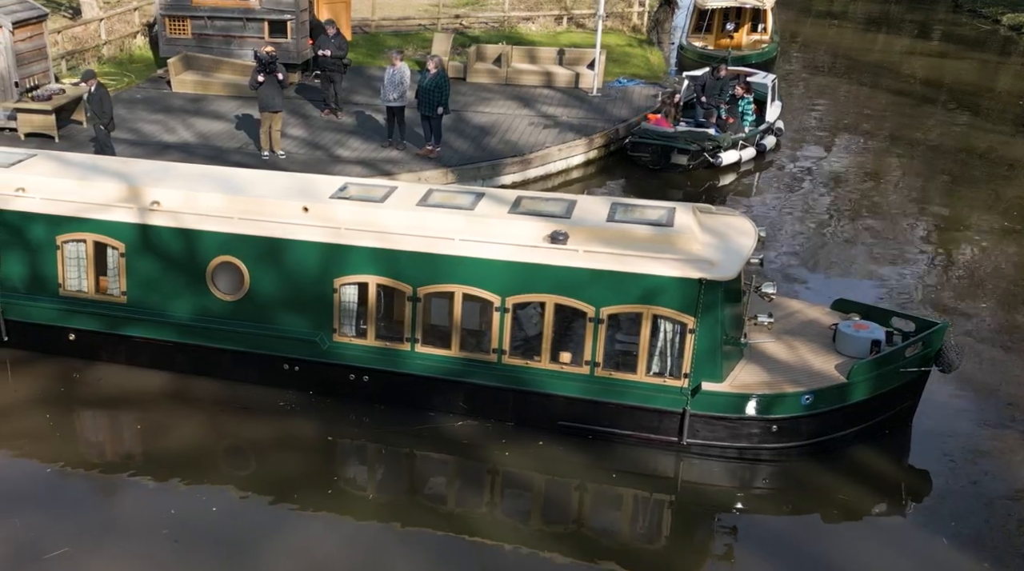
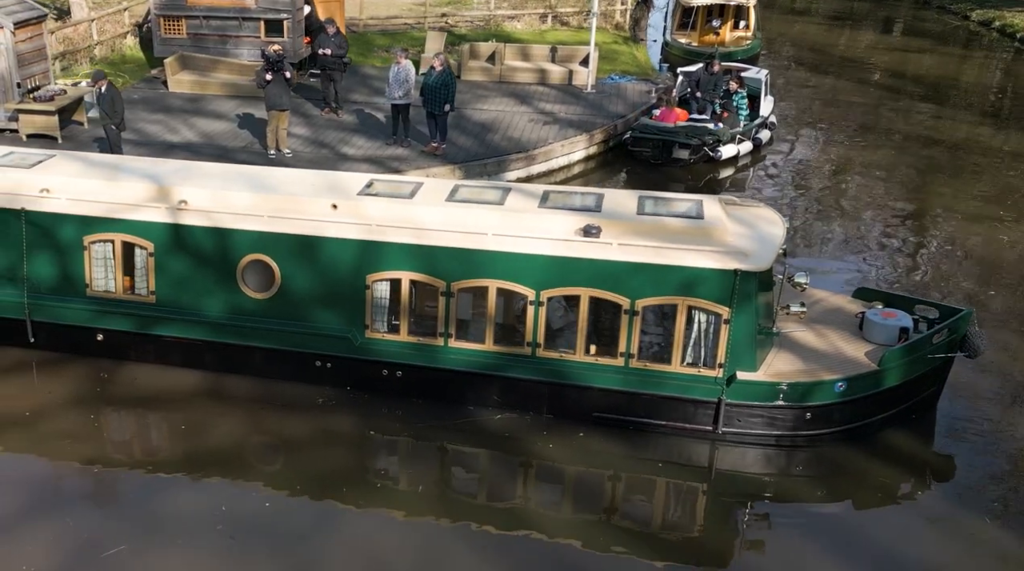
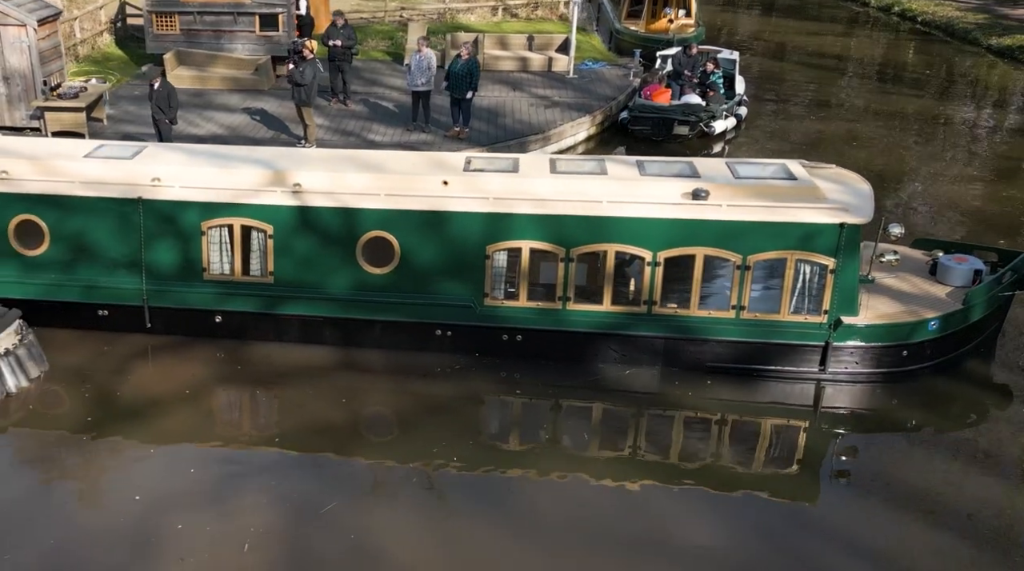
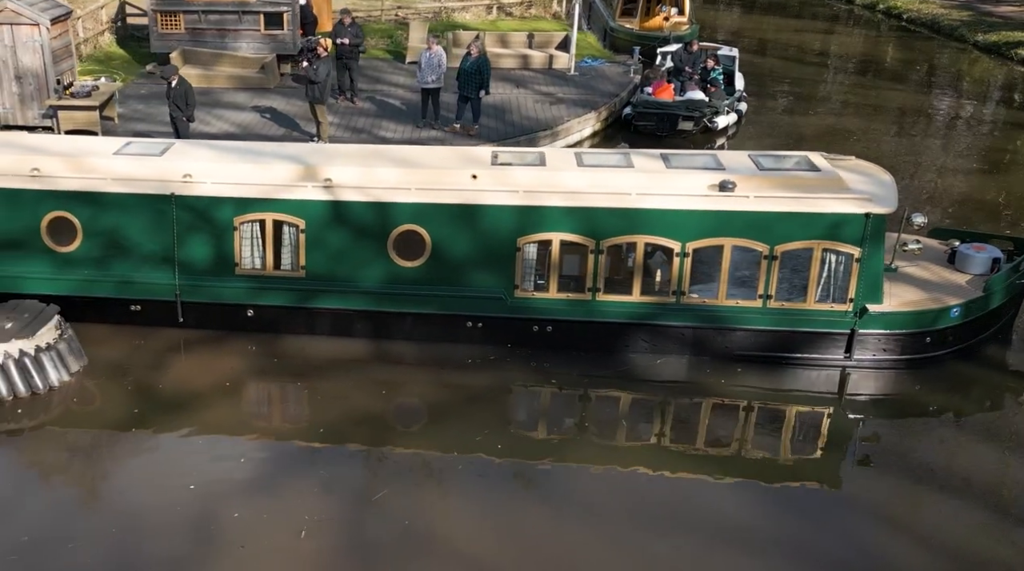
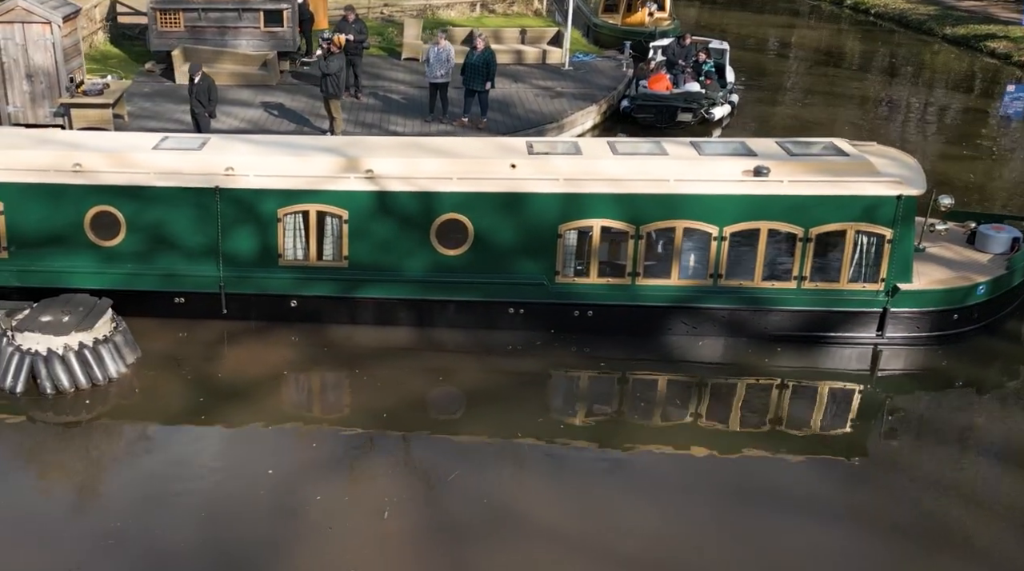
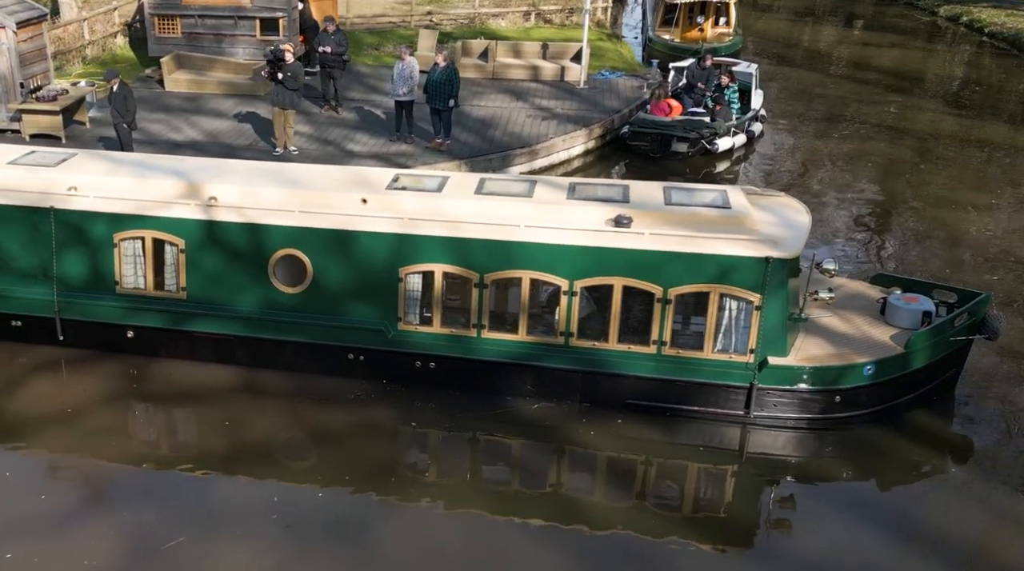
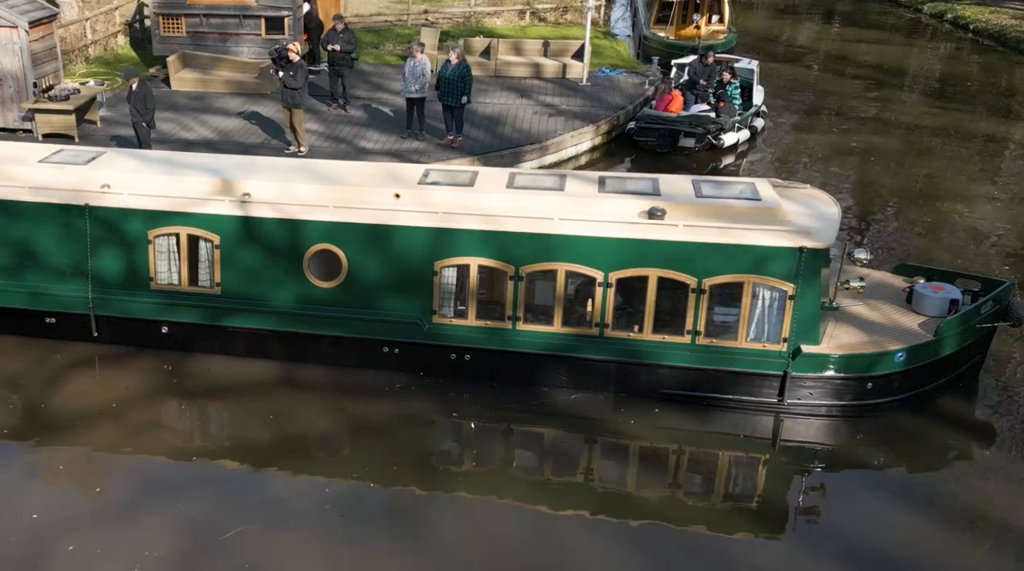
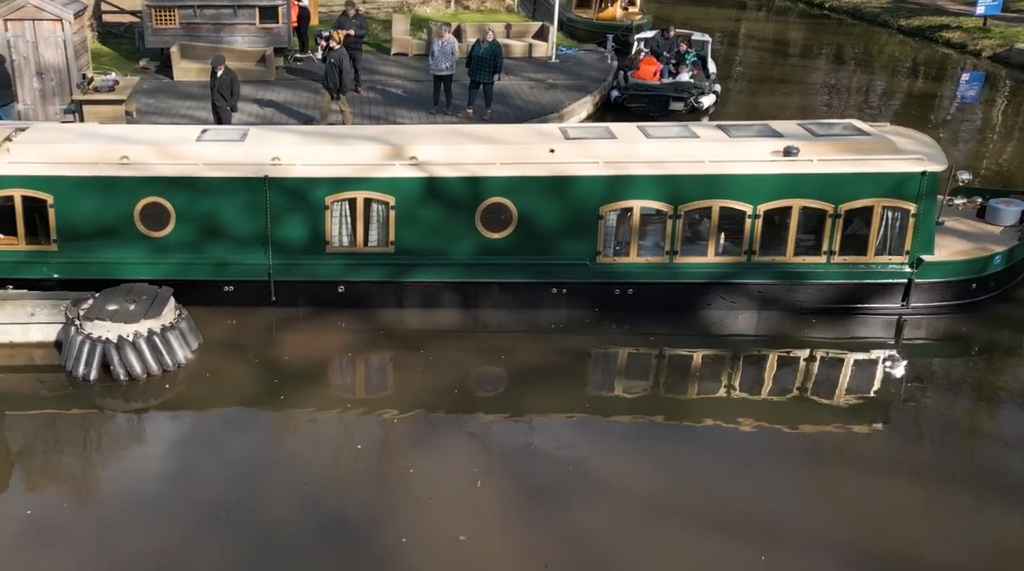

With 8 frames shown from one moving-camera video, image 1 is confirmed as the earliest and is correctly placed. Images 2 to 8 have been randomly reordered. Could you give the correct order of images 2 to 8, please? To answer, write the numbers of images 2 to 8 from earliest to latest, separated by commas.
2, 6, 7, 3, 4, 5, 8
